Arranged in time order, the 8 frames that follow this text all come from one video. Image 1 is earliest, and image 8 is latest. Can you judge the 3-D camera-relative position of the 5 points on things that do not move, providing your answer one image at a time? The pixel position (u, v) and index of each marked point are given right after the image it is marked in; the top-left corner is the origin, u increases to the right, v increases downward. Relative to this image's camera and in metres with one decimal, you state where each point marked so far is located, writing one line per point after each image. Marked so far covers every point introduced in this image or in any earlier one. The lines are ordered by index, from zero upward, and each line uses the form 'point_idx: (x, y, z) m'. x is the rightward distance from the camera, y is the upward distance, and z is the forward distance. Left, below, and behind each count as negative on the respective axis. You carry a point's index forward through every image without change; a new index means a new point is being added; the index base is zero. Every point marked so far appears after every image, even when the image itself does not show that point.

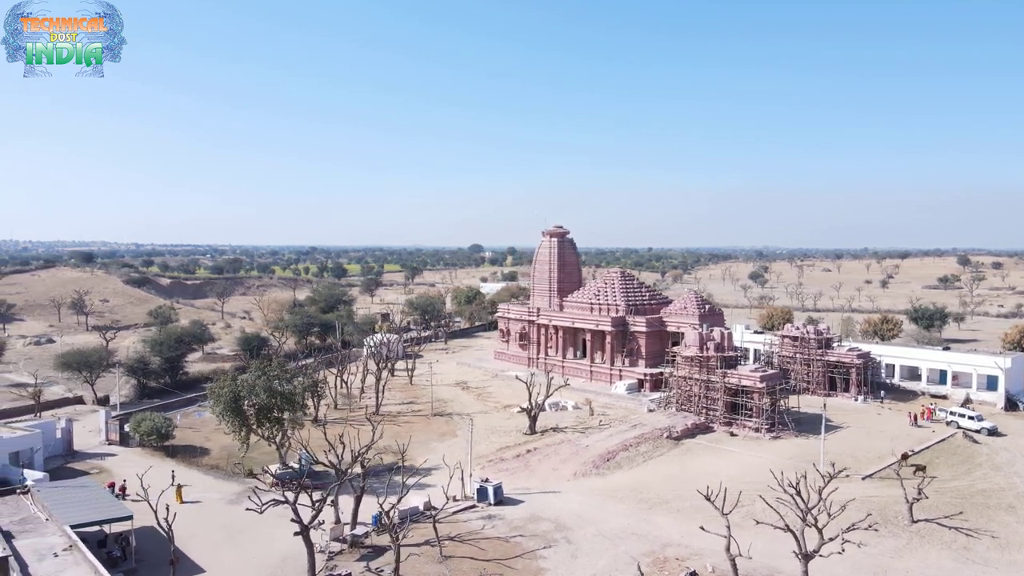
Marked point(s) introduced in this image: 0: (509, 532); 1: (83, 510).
0: (0.0, -7.0, +19.2) m
1: (-10.6, -5.5, +16.6) m
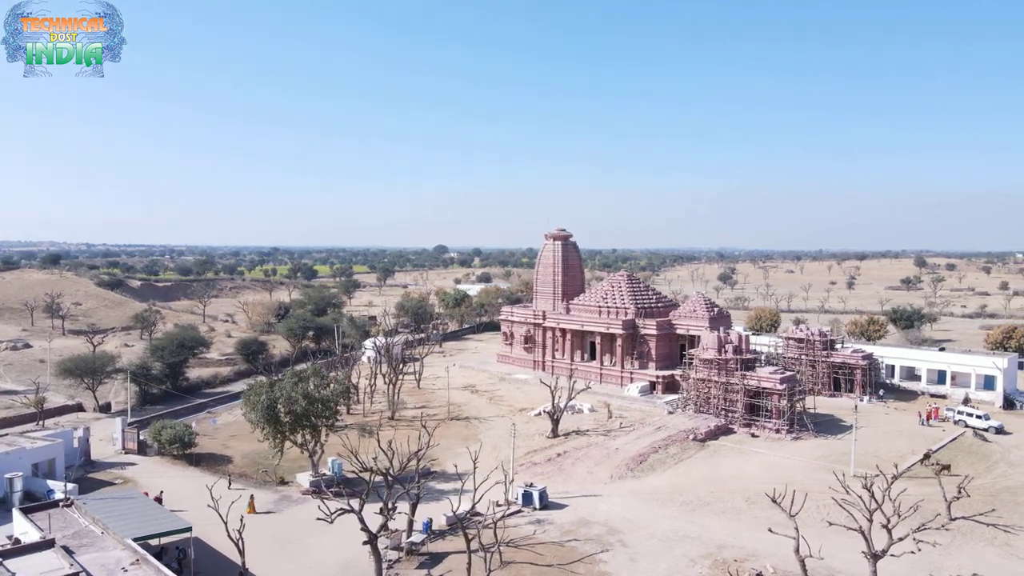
0: (+1.5, -7.1, +19.2) m
1: (-9.0, -5.7, +16.1) m
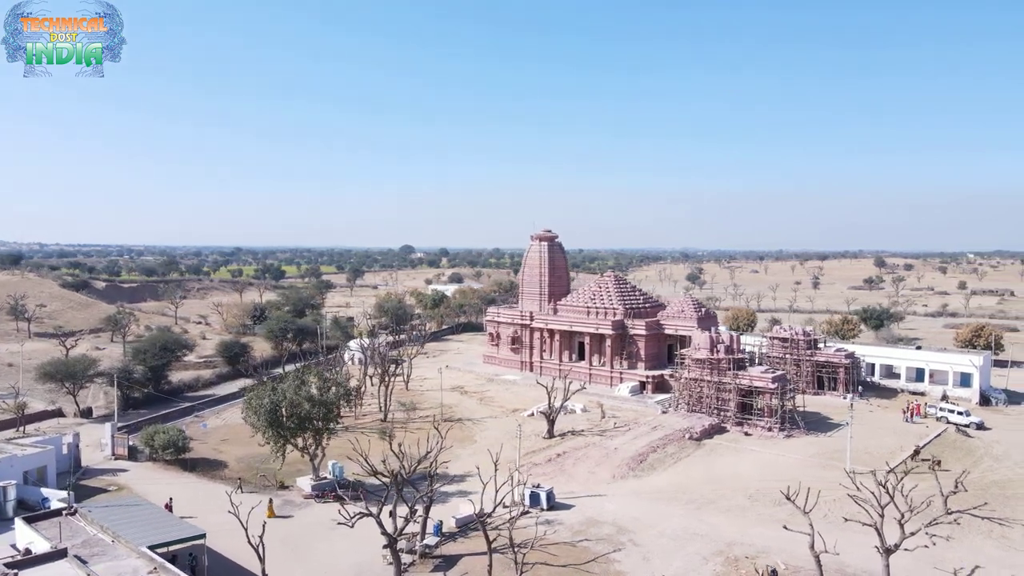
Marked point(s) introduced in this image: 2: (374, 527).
0: (+1.8, -7.1, +19.3) m
1: (-8.5, -5.7, +15.8) m
2: (-4.1, -7.1, +19.8) m
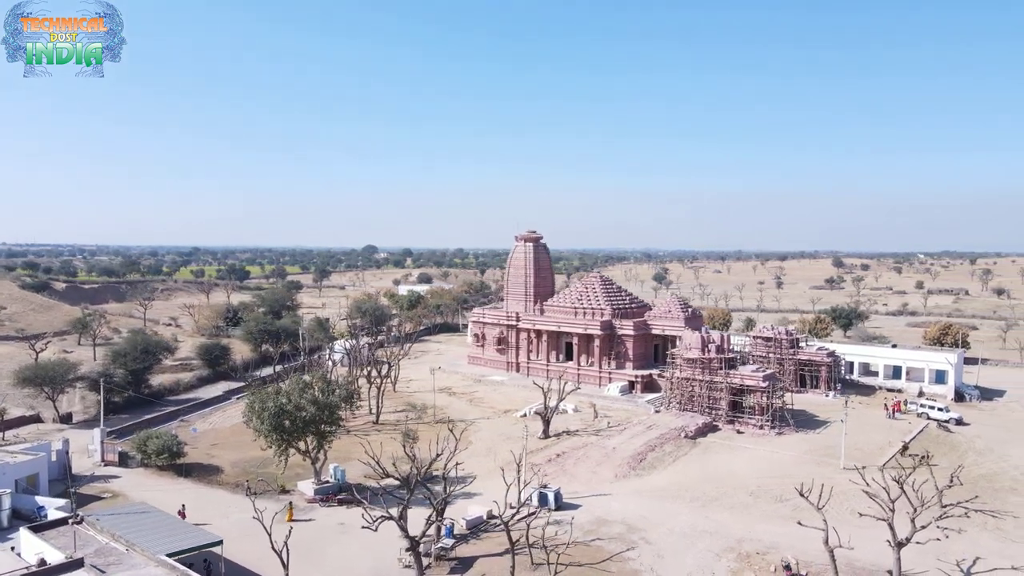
0: (+2.1, -7.2, +19.4) m
1: (-8.0, -5.8, +15.4) m
2: (-3.8, -7.1, +19.7) m
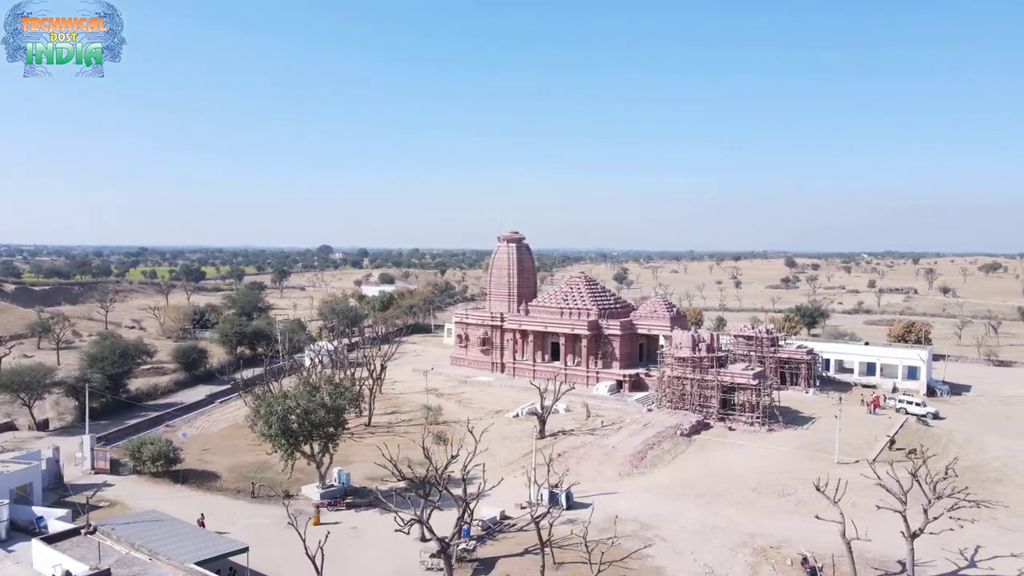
0: (+2.6, -7.2, +19.6) m
1: (-7.3, -5.8, +15.1) m
2: (-3.3, -7.1, +19.6) m
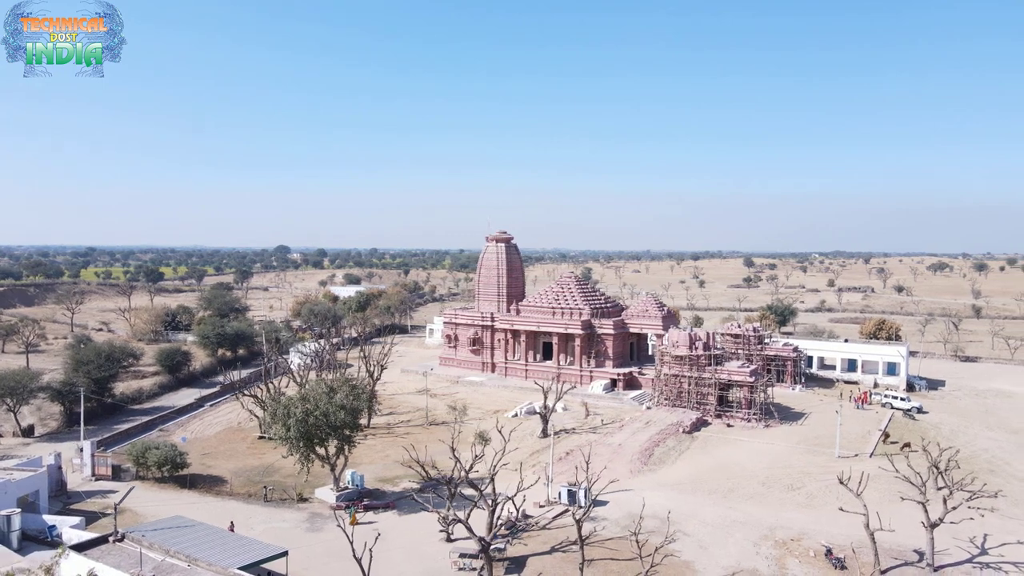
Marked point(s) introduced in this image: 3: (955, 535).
0: (+3.3, -7.2, +19.8) m
1: (-6.3, -5.8, +14.8) m
2: (-2.5, -7.1, +19.5) m
3: (+12.6, -7.0, +19.2) m
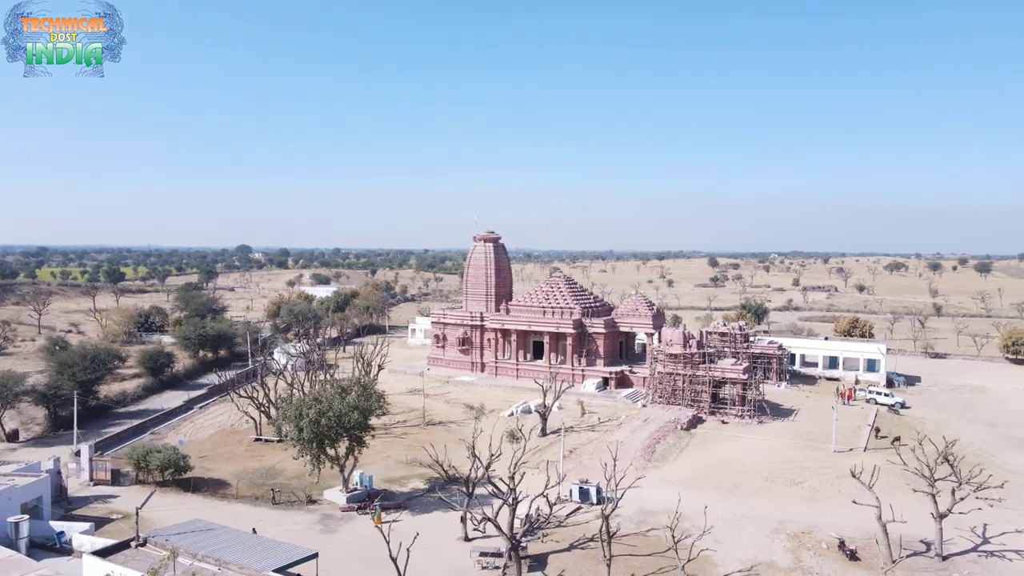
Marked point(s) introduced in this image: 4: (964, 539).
0: (+3.8, -7.2, +20.1) m
1: (-5.6, -5.8, +14.7) m
2: (-2.0, -7.1, +19.5) m
3: (+13.1, -7.0, +19.9) m
4: (+12.8, -7.1, +19.0) m
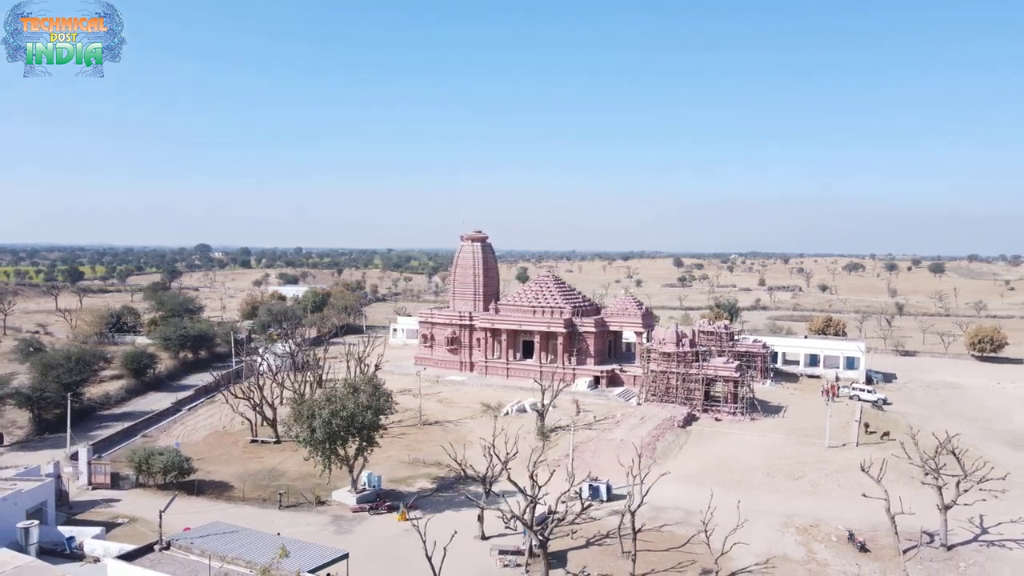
0: (+4.3, -7.1, +20.4) m
1: (-4.9, -5.8, +14.6) m
2: (-1.6, -7.1, +19.6) m
3: (+13.6, -7.0, +20.6) m
4: (+13.3, -7.1, +19.8) m
